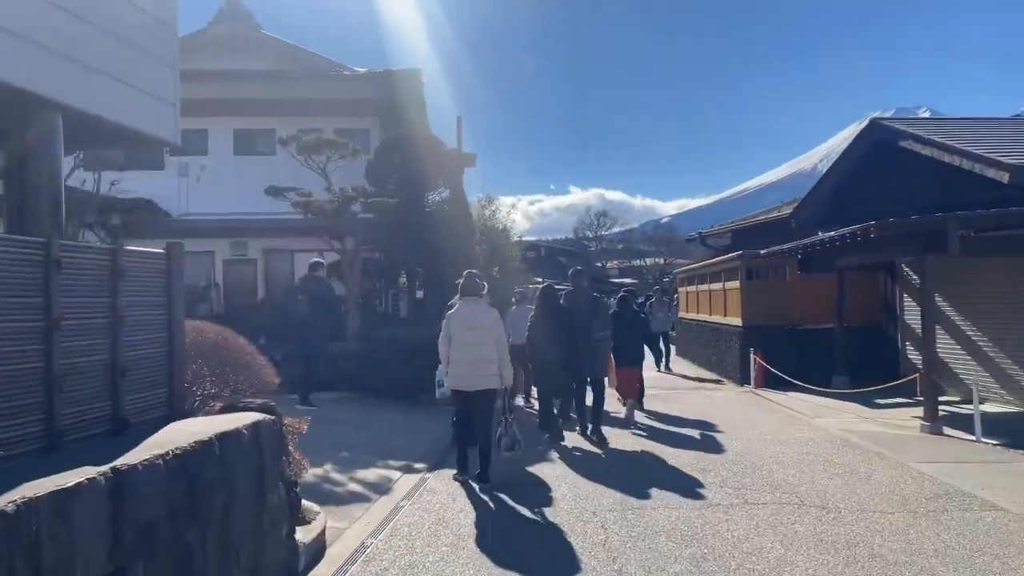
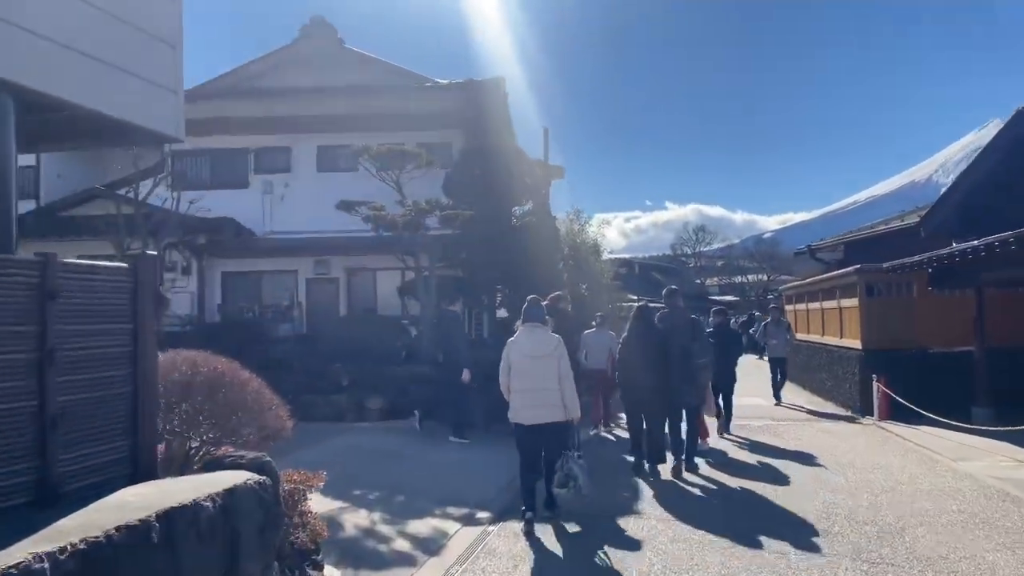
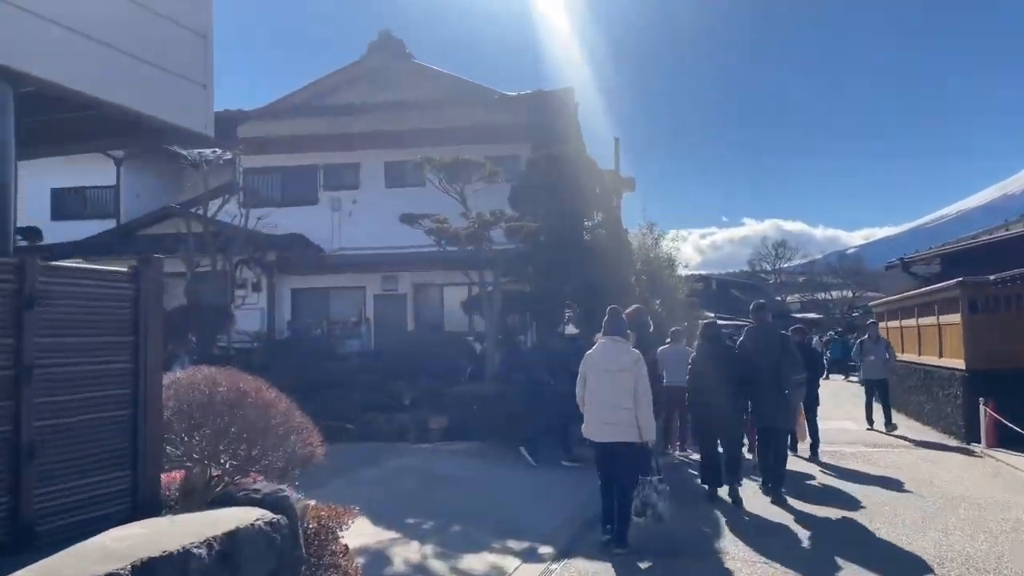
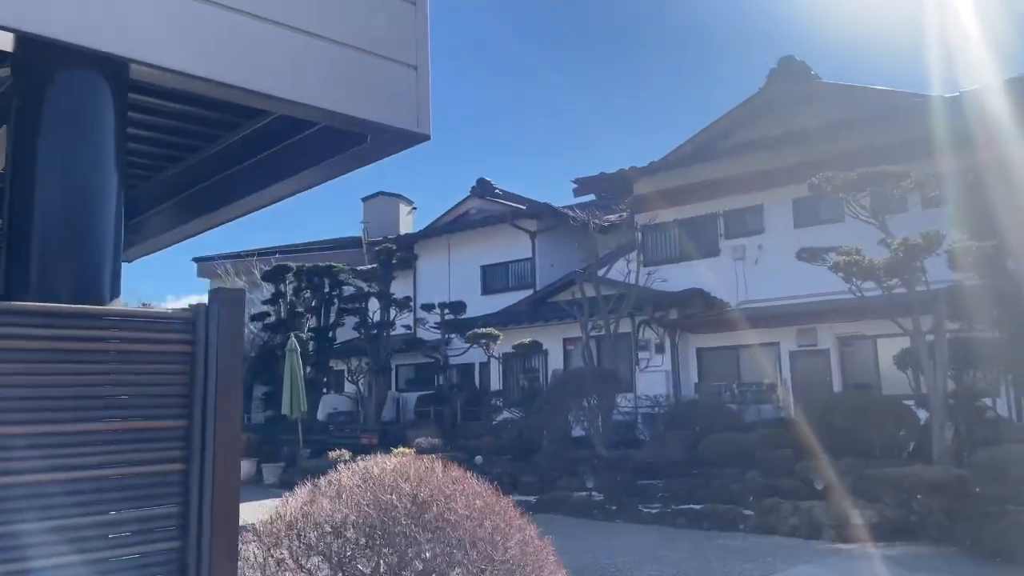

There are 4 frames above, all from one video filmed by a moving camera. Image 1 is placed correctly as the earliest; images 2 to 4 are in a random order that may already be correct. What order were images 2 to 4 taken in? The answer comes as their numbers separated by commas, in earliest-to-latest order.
2, 3, 4
